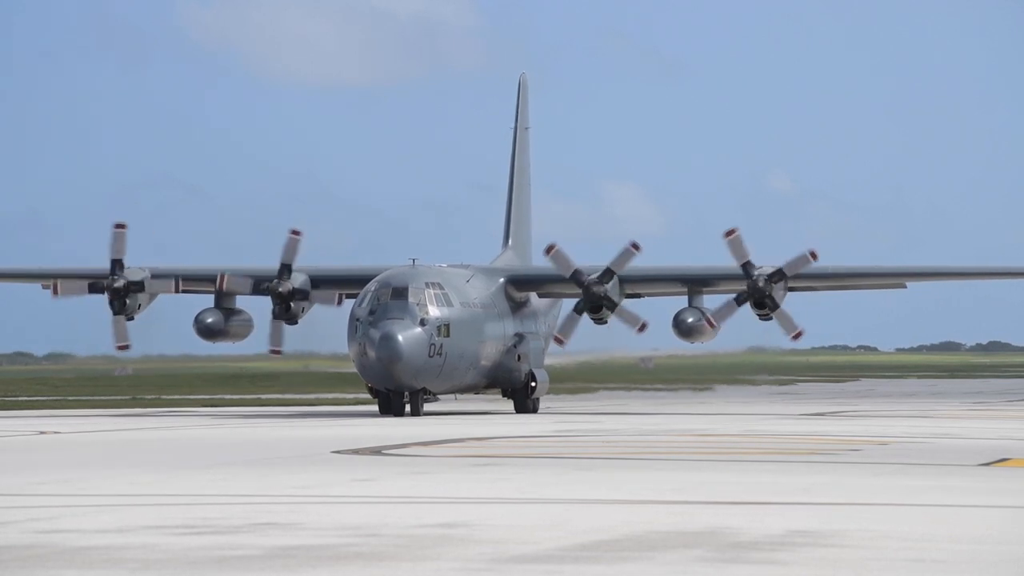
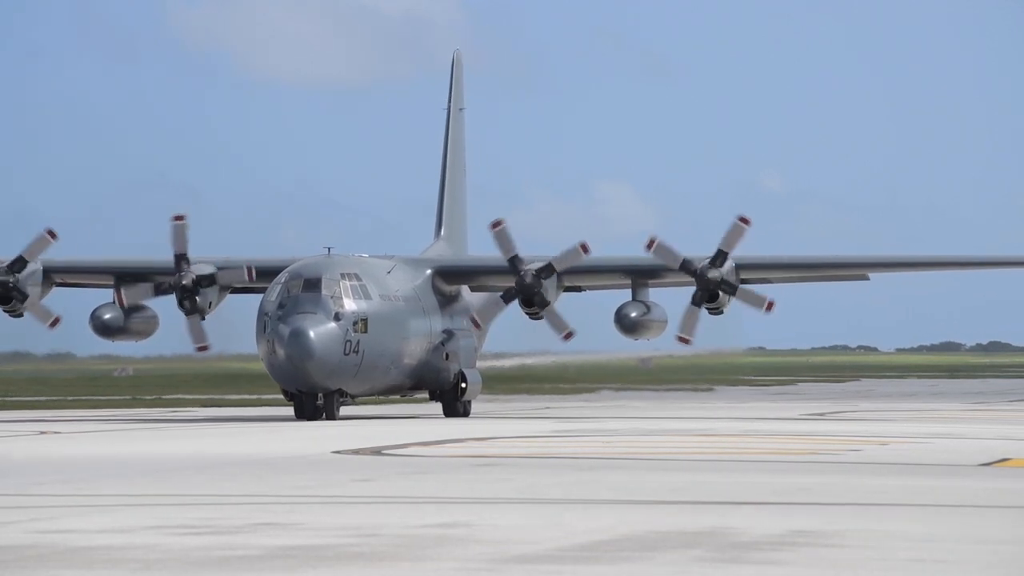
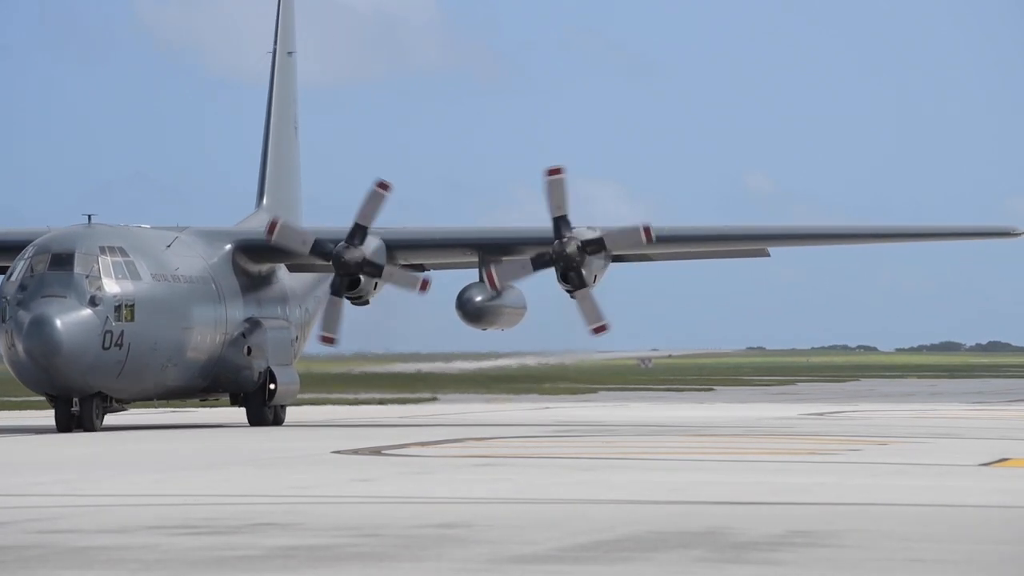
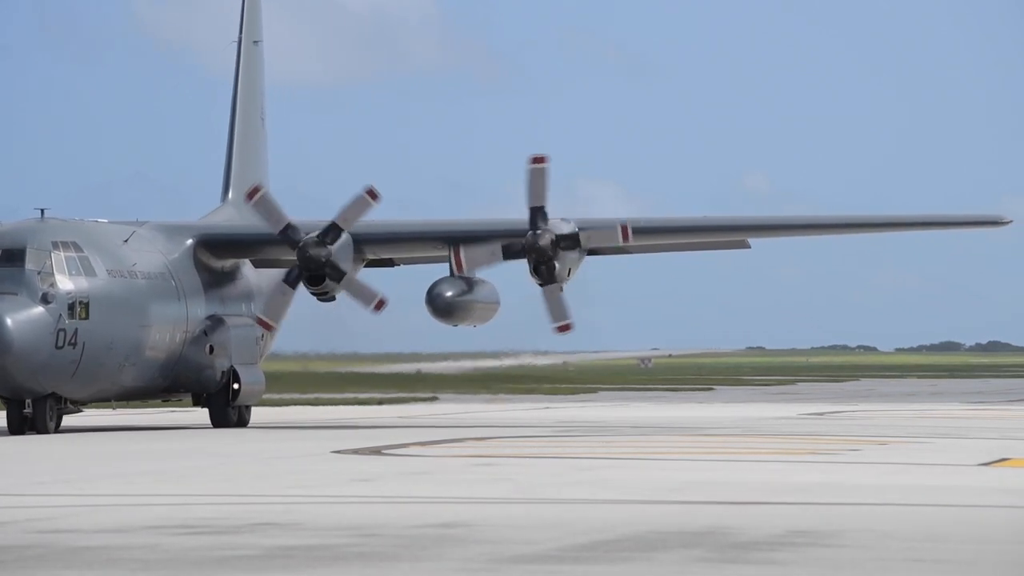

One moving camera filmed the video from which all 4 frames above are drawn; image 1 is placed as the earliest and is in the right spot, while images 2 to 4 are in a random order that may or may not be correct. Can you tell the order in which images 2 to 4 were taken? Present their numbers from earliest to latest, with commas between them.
2, 3, 4
